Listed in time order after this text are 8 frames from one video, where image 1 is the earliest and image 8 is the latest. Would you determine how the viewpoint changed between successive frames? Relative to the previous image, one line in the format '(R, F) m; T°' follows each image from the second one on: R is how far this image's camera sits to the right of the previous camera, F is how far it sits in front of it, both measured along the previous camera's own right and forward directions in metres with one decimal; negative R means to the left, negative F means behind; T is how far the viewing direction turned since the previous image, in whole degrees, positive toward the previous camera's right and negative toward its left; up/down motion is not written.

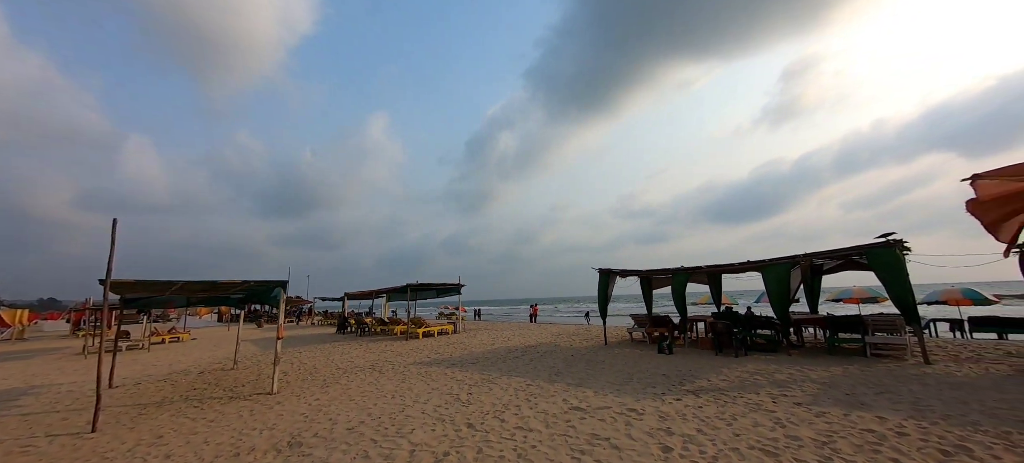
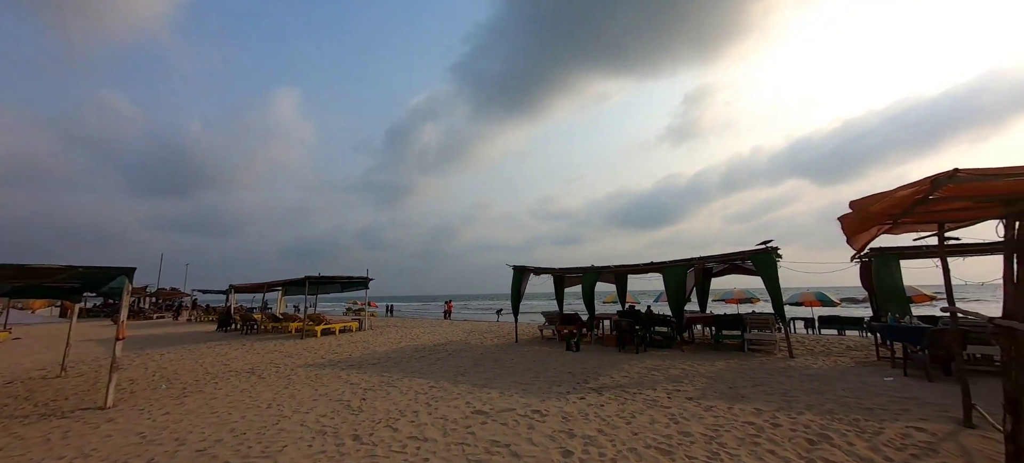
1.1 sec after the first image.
(+0.1, +0.3) m; +11°
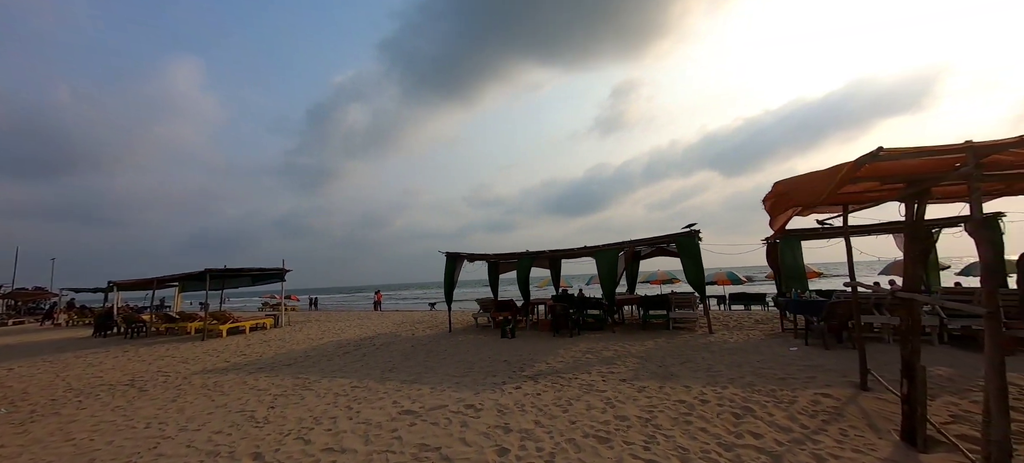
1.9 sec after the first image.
(0.0, +0.4) m; +9°
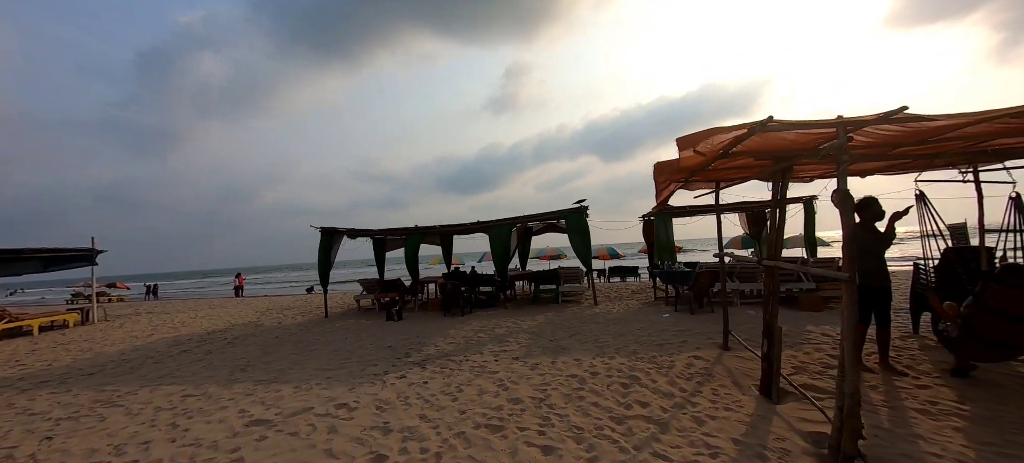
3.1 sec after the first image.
(+0.1, +0.5) m; +15°
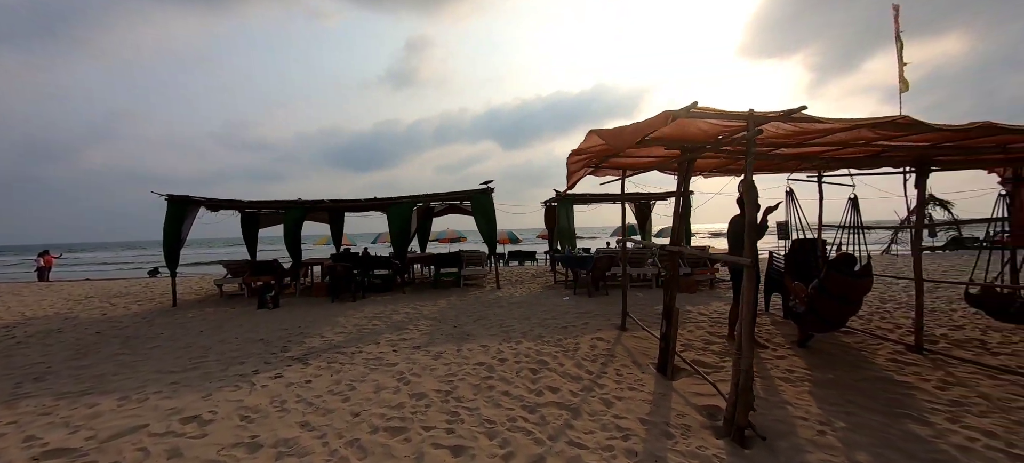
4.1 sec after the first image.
(-0.1, +0.4) m; +14°
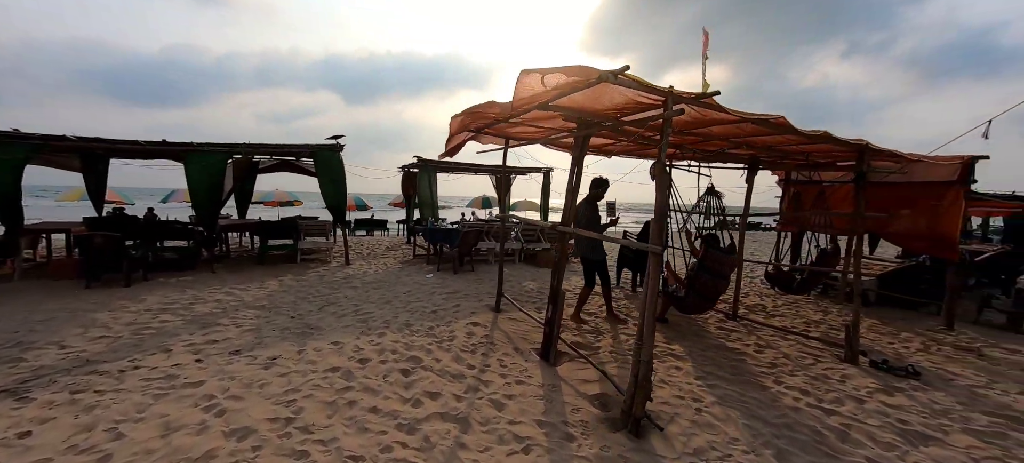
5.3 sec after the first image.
(-0.3, +0.9) m; +22°
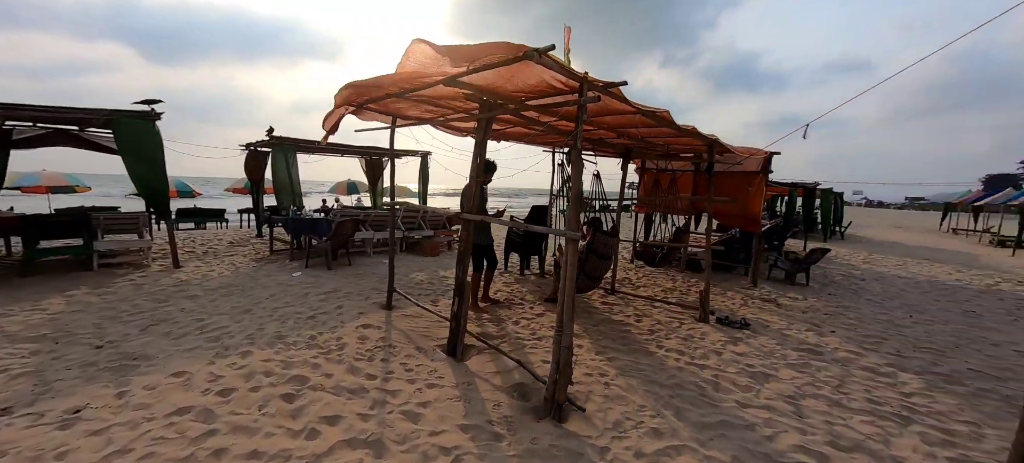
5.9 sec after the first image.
(-0.4, +0.4) m; +19°
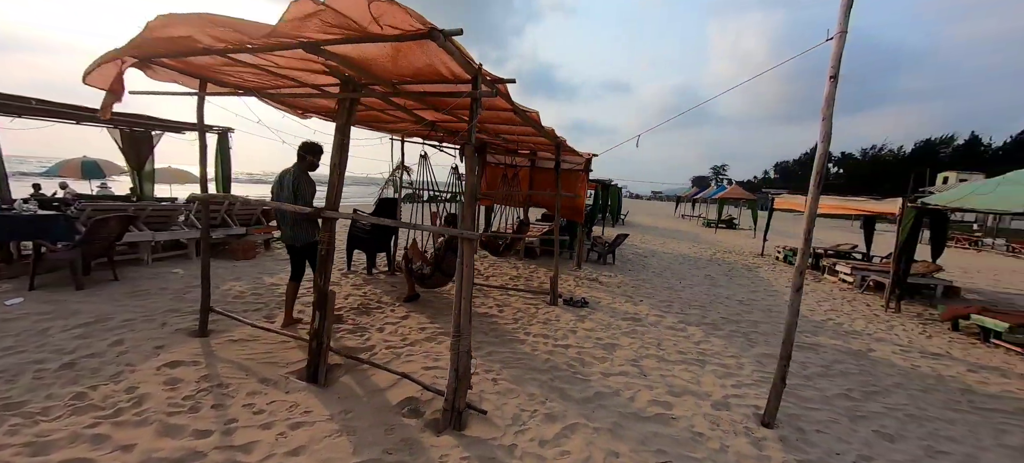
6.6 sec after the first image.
(-0.5, +0.4) m; +26°
